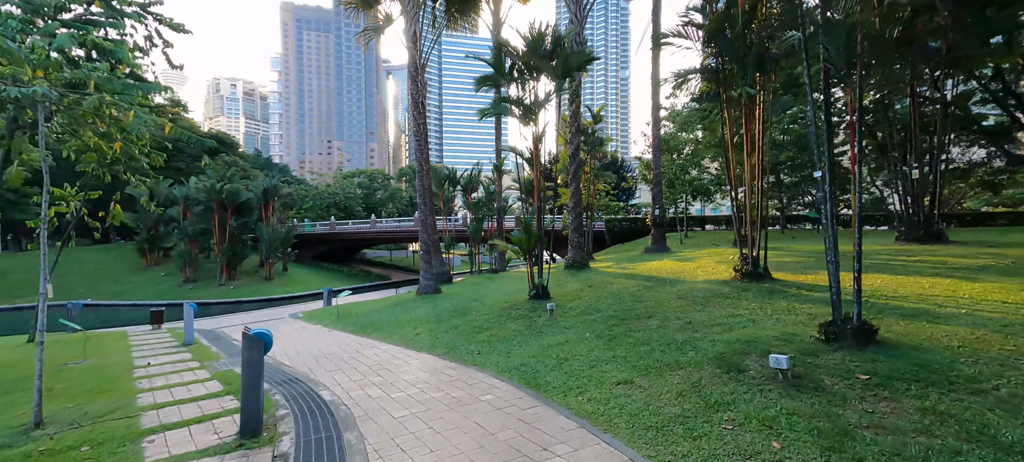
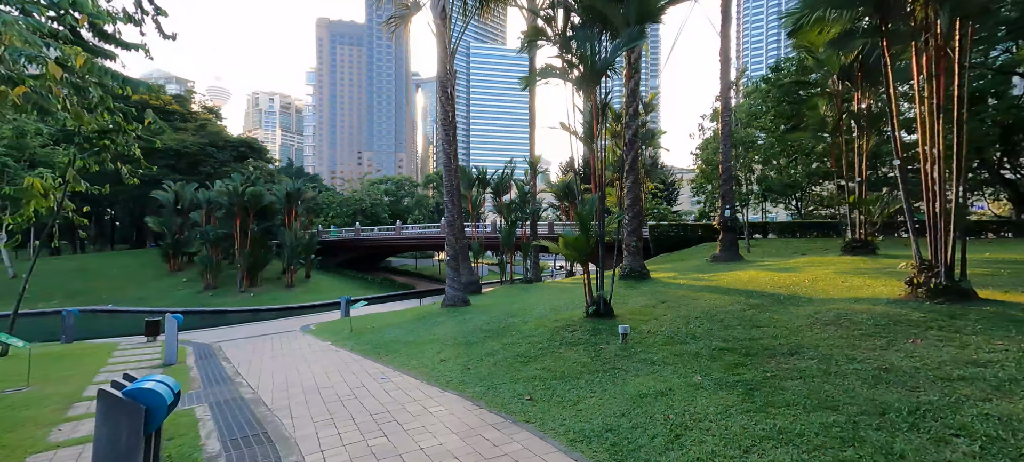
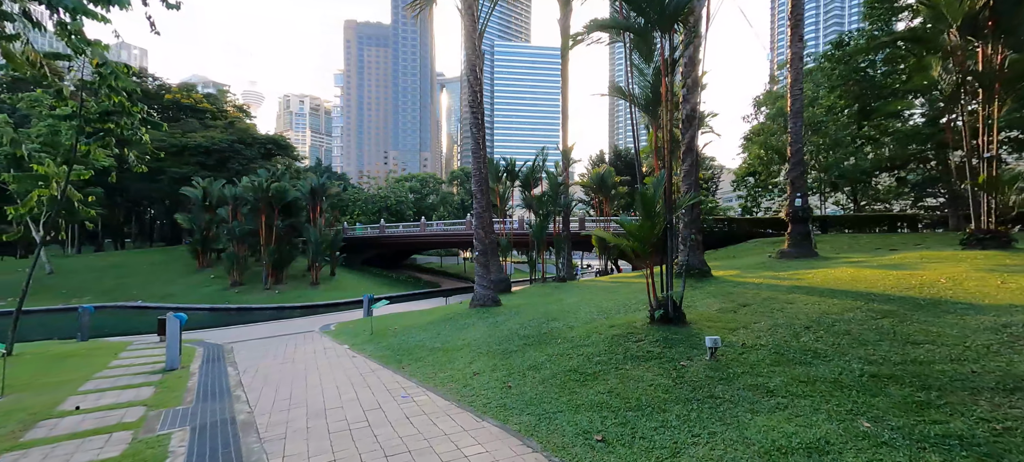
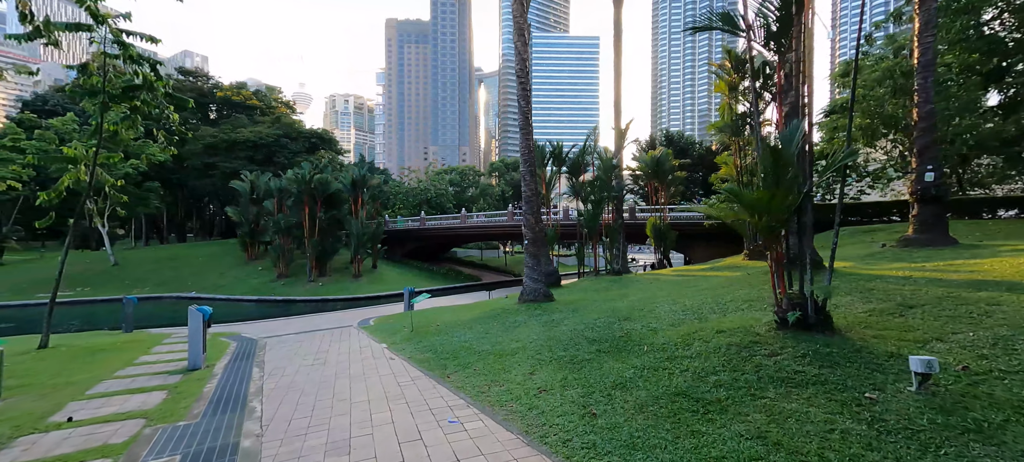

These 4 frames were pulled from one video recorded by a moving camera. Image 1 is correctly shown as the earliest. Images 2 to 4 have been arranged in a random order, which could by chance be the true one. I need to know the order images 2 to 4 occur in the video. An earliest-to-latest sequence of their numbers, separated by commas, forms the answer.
2, 3, 4
